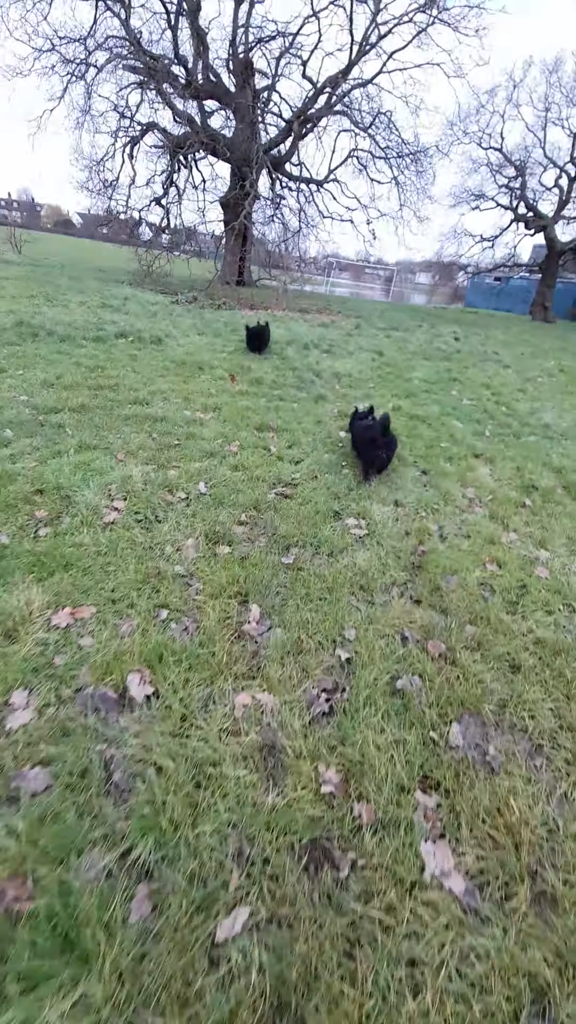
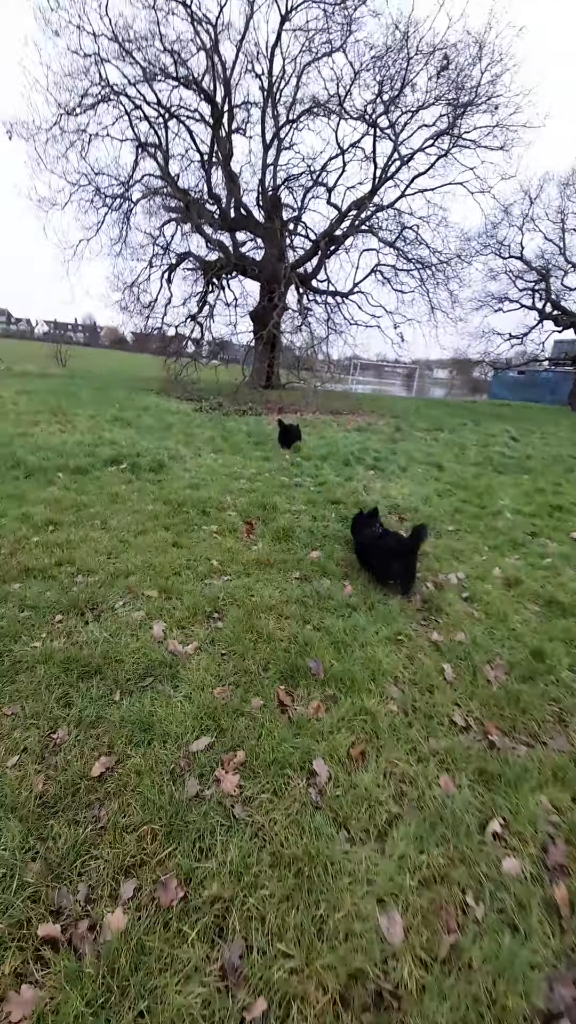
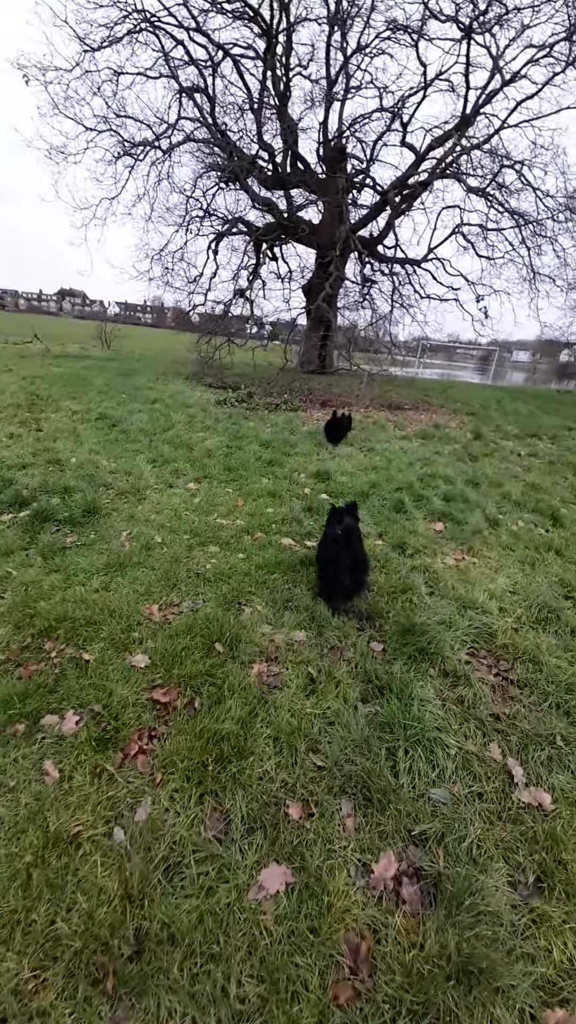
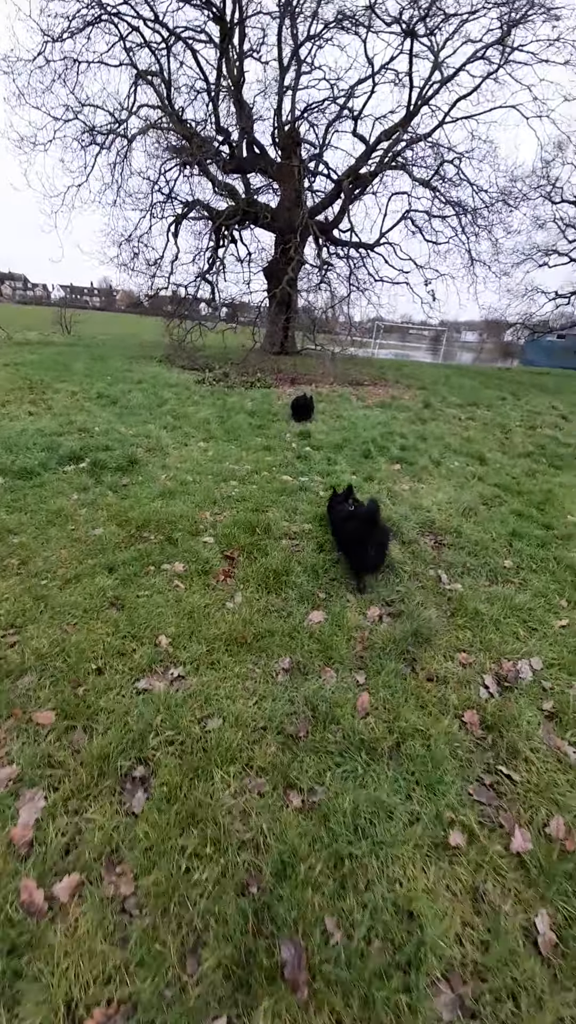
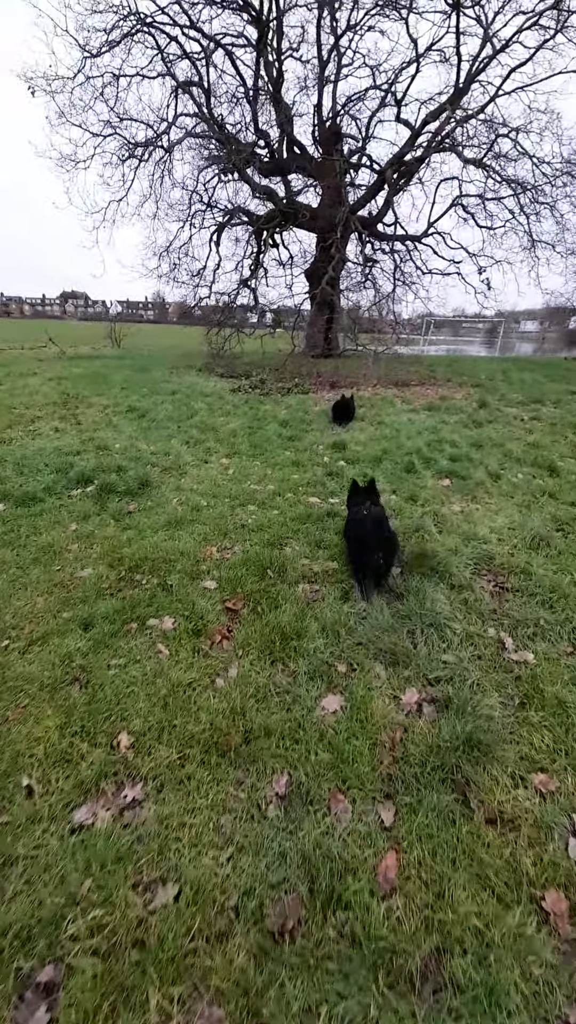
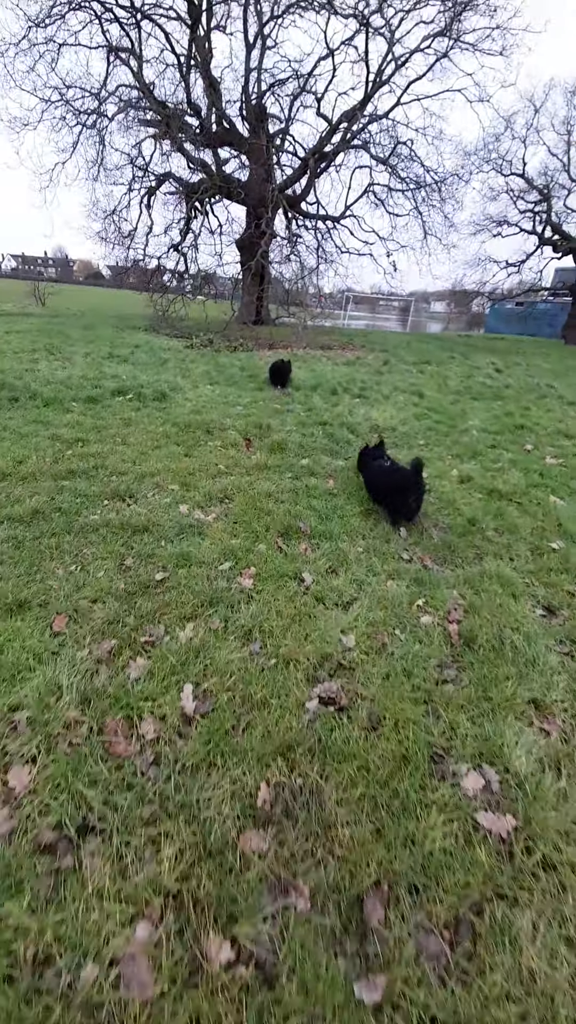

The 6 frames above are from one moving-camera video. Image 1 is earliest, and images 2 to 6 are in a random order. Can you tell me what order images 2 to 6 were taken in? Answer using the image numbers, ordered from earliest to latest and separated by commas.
6, 2, 4, 5, 3
